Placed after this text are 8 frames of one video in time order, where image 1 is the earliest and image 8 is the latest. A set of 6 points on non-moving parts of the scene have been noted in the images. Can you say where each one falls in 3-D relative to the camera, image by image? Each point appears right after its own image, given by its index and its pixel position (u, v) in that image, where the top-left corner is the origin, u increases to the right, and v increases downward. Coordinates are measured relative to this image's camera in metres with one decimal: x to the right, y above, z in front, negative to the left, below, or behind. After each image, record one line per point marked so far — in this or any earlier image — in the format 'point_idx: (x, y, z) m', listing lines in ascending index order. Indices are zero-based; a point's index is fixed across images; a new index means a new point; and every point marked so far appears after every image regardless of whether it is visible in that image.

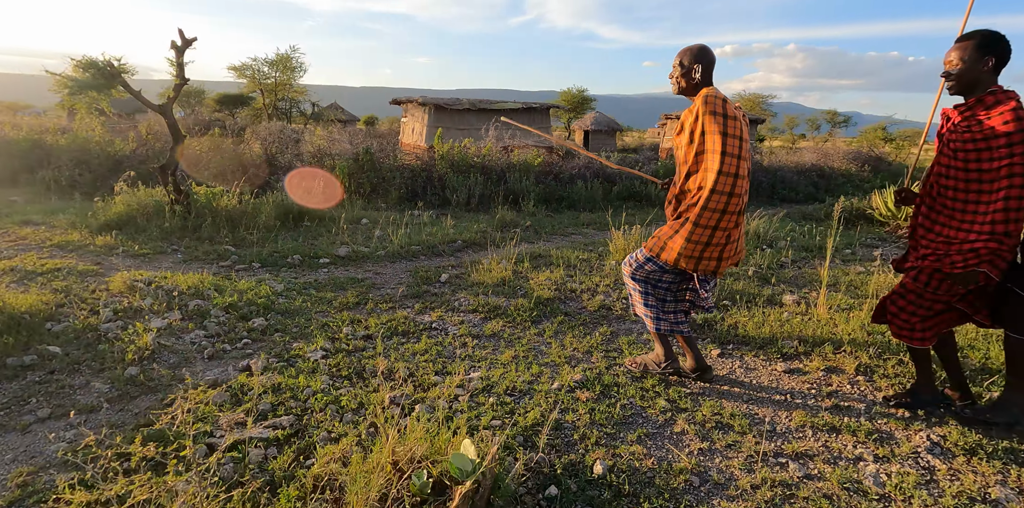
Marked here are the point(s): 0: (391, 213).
0: (-1.5, +0.5, +6.9) m
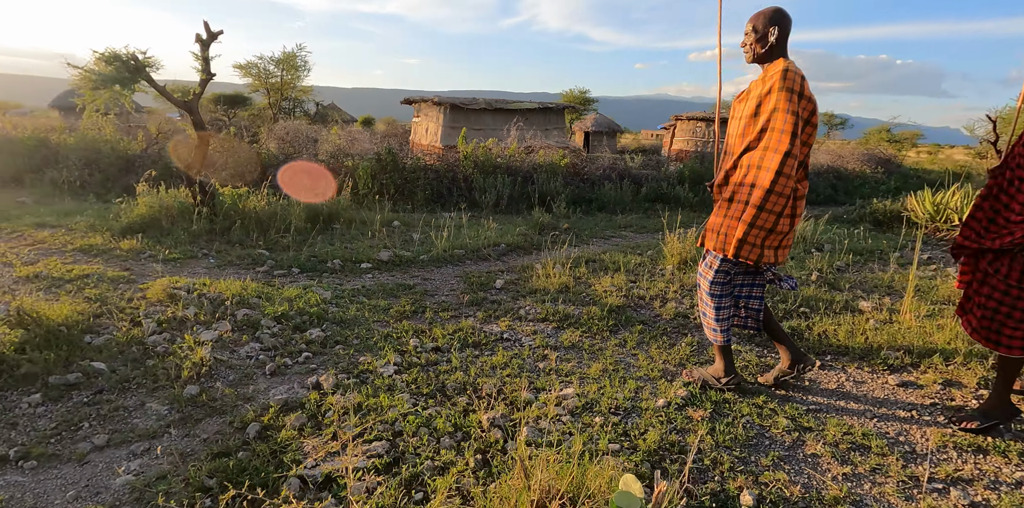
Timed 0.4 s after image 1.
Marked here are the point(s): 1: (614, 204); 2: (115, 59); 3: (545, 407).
0: (-1.1, +0.5, +6.6) m
1: (+1.6, +0.8, +8.0) m
2: (-3.6, +1.8, +4.8) m
3: (+0.2, -0.8, +2.6) m
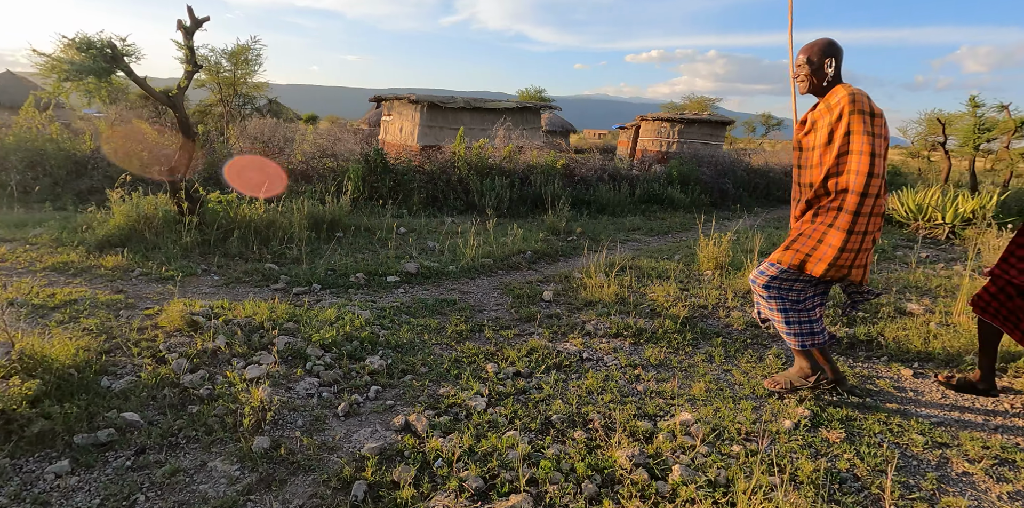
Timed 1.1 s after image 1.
0: (-1.0, +0.4, +6.2) m
1: (+1.5, +0.7, +7.9) m
2: (-3.3, +1.6, +4.1) m
3: (+0.7, -0.8, +2.4) m
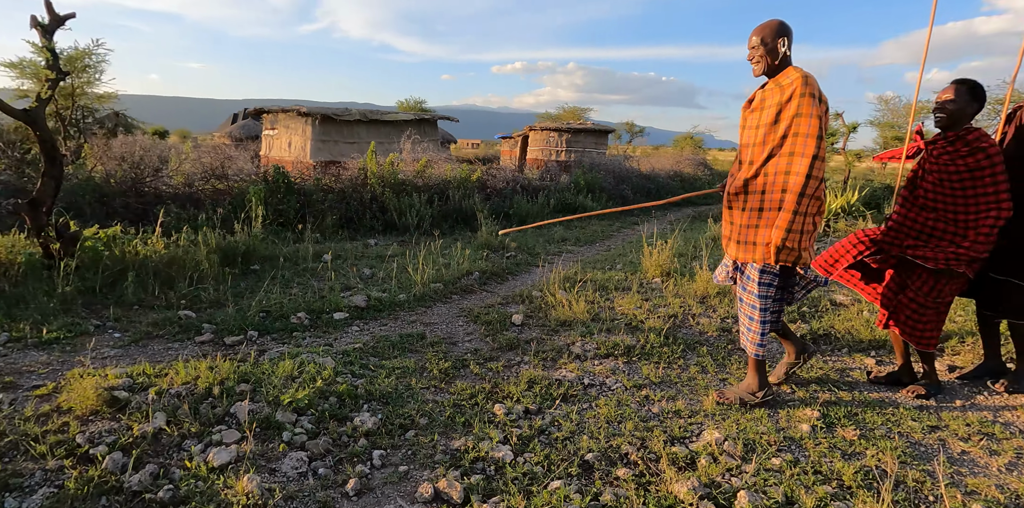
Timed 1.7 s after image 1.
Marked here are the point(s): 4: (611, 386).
0: (-1.7, +0.1, +5.7) m
1: (+0.3, +0.6, +7.8) m
2: (-3.6, +1.2, +3.1) m
3: (+0.9, -0.9, +2.3) m
4: (+0.6, -0.7, +3.0) m
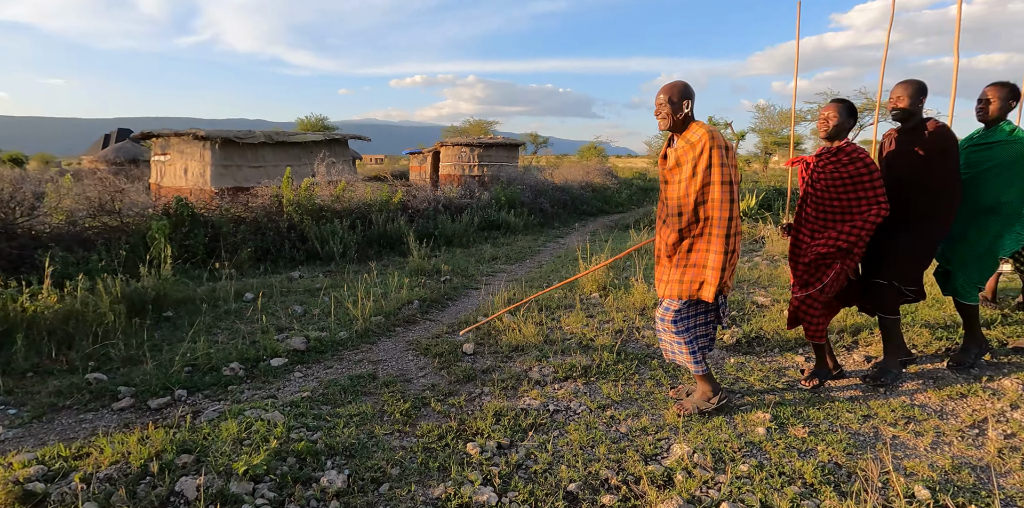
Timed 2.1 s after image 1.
0: (-2.4, -0.3, +5.3) m
1: (-0.8, +0.3, +7.8) m
2: (-3.9, +0.8, +2.5) m
3: (+0.8, -1.0, +2.4) m
4: (+0.4, -0.9, +3.0) m
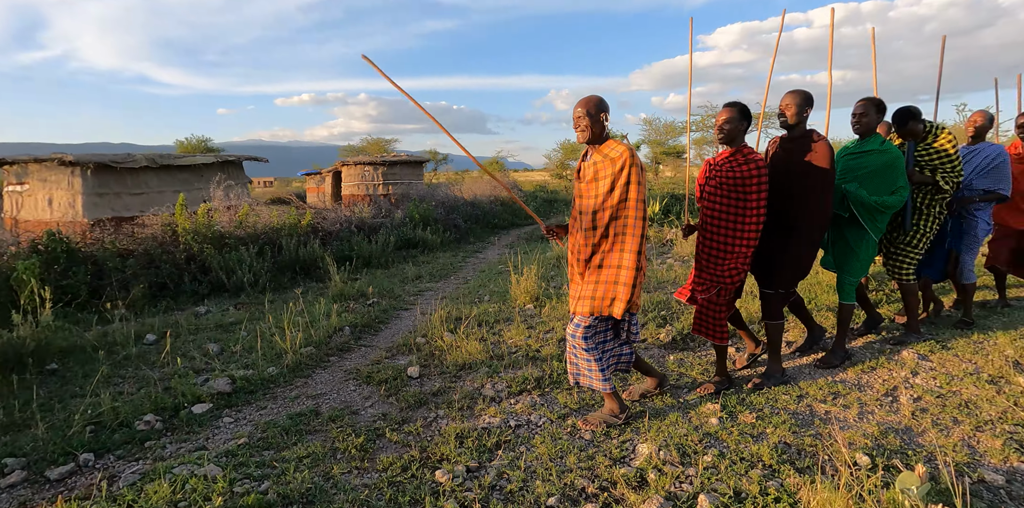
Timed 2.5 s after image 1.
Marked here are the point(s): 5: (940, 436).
0: (-3.0, -0.6, +4.8) m
1: (-1.9, 0.0, +7.5) m
2: (-4.1, +0.5, +1.7) m
3: (+0.7, -1.0, +2.5) m
4: (+0.1, -0.9, +3.0) m
5: (+2.1, -0.9, +2.6) m
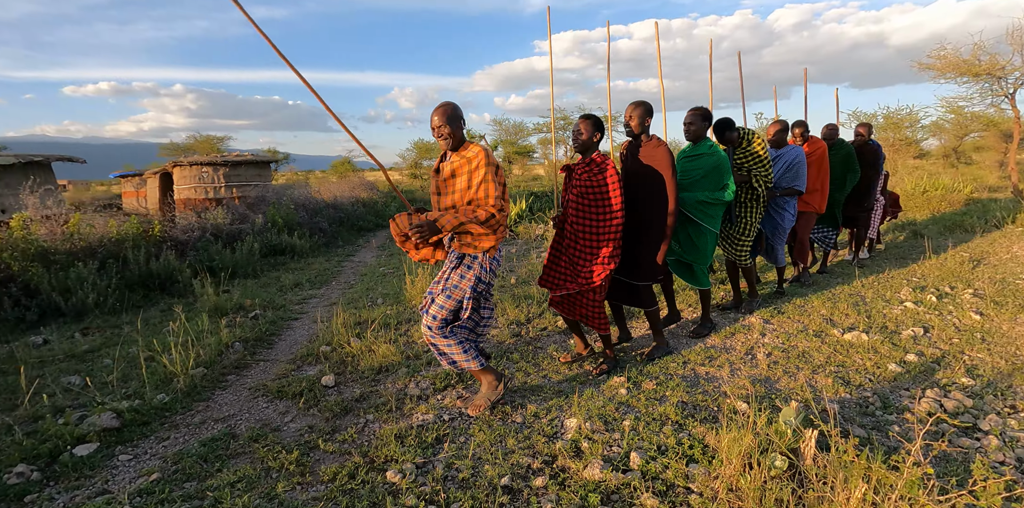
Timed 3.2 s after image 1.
0: (-3.8, -0.7, +4.0) m
1: (-3.5, -0.2, +6.9) m
2: (-4.0, +0.3, +0.8) m
3: (+0.4, -1.0, +2.8) m
4: (-0.2, -0.9, +3.1) m
5: (+1.7, -0.8, +3.3) m
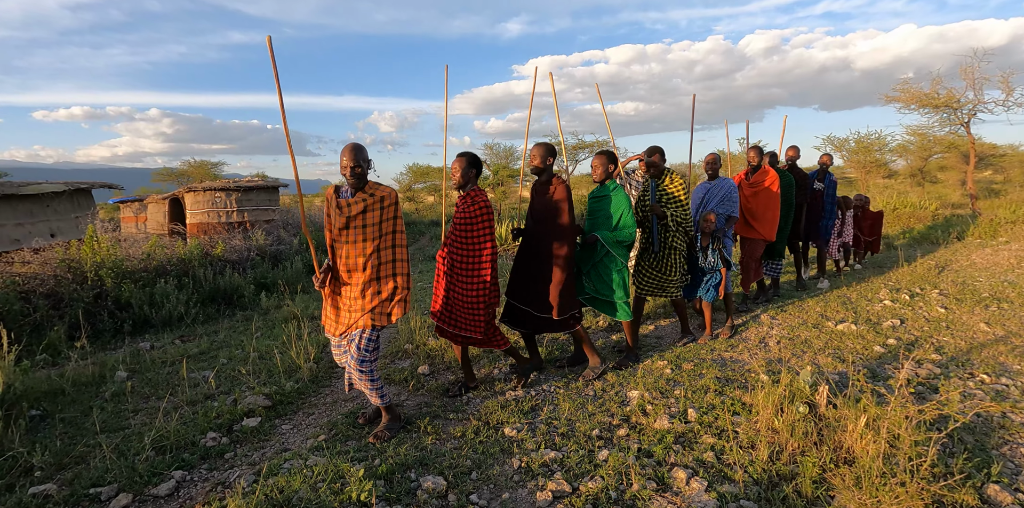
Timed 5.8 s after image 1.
0: (-3.3, -0.9, +4.6) m
1: (-3.1, -0.4, +7.6) m
2: (-3.4, +0.3, +1.5) m
3: (+1.0, -1.0, +3.6) m
4: (+0.3, -1.0, +3.9) m
5: (+2.3, -0.8, +4.1) m
